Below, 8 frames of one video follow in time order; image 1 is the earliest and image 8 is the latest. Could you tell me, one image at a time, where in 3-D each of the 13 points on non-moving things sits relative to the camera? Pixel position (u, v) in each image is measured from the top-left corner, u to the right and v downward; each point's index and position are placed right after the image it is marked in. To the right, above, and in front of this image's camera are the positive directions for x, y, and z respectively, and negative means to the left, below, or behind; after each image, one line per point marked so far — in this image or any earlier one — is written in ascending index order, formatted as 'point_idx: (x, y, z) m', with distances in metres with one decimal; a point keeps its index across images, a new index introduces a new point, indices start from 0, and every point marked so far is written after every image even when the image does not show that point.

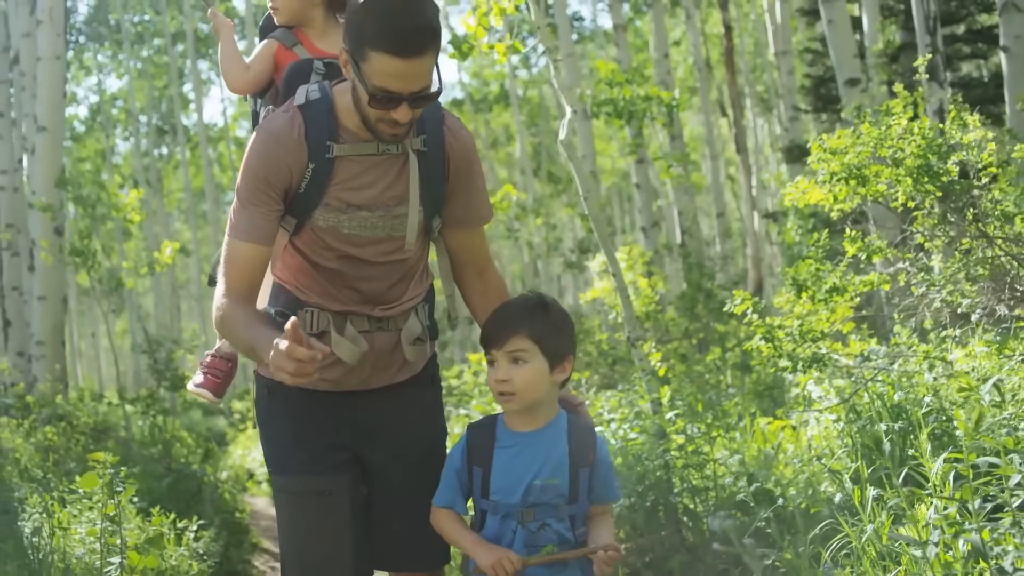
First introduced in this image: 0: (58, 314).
0: (-4.9, -0.3, +13.0) m
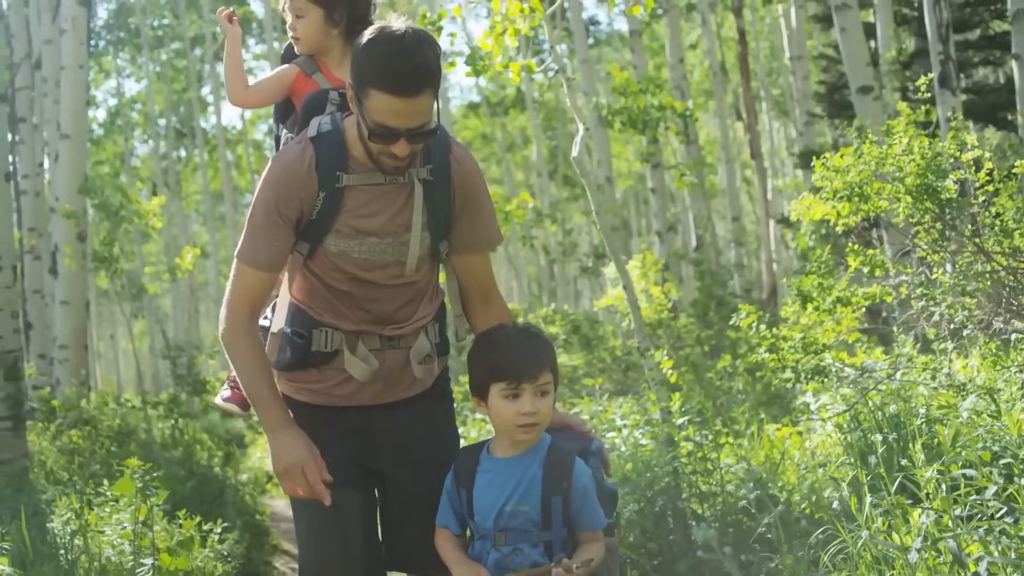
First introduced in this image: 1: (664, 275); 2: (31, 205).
0: (-4.8, -0.3, +13.2) m
1: (+1.6, +0.1, +12.3) m
2: (-6.5, +1.2, +16.2) m
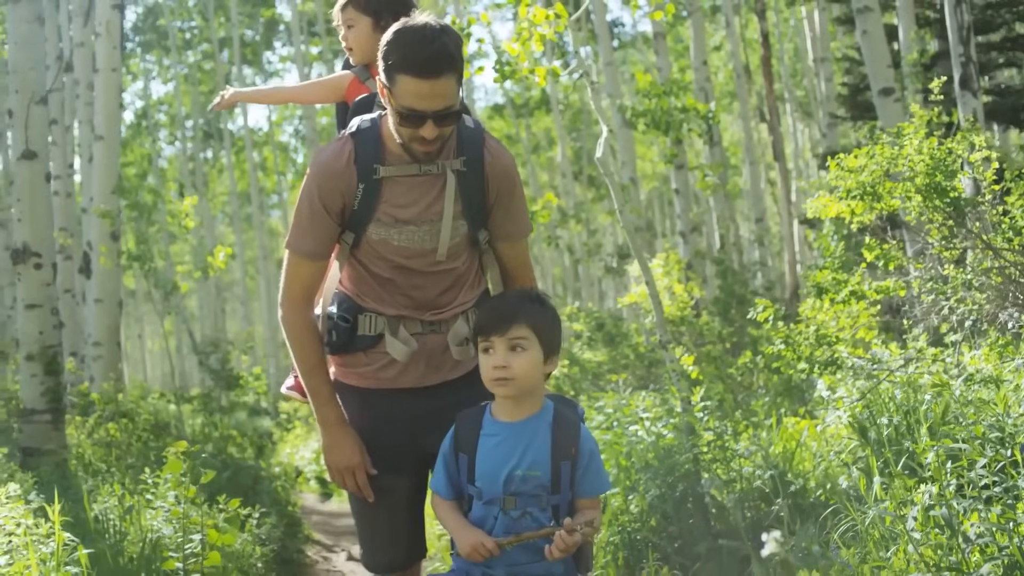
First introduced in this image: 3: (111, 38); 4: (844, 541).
0: (-4.5, -0.3, +13.5) m
1: (+1.8, +0.1, +12.5) m
2: (-6.1, +1.2, +16.5) m
3: (-4.2, +2.7, +12.7) m
4: (+1.1, -0.8, +4.0) m
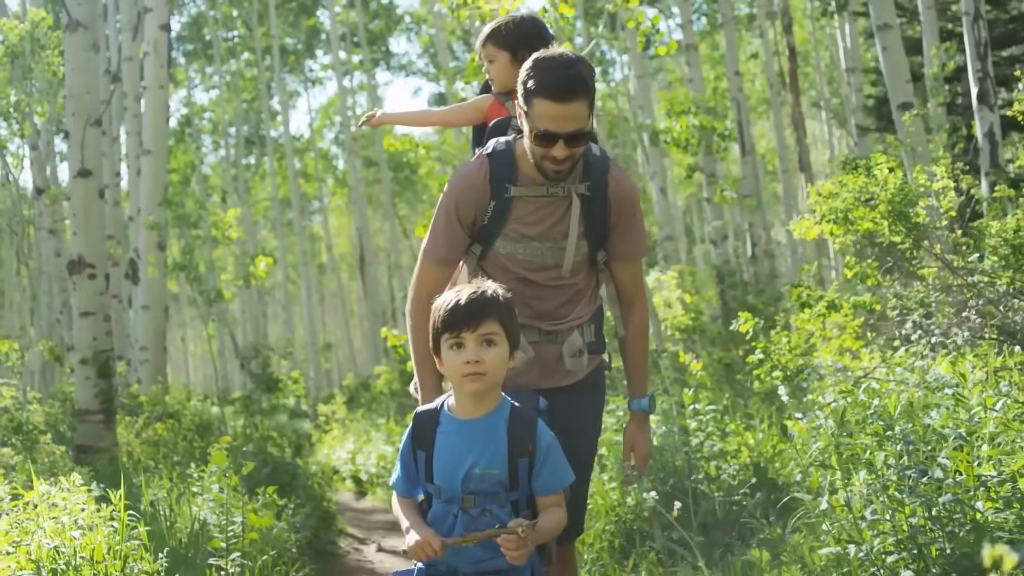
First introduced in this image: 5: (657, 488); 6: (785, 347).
0: (-4.2, -0.4, +14.3) m
1: (+2.1, 0.0, +13.1) m
2: (-5.7, +1.1, +17.4) m
3: (-3.9, +2.6, +13.5) m
4: (+1.1, -0.9, +4.6) m
5: (+0.7, -1.0, +6.0) m
6: (+1.5, -0.3, +6.5) m
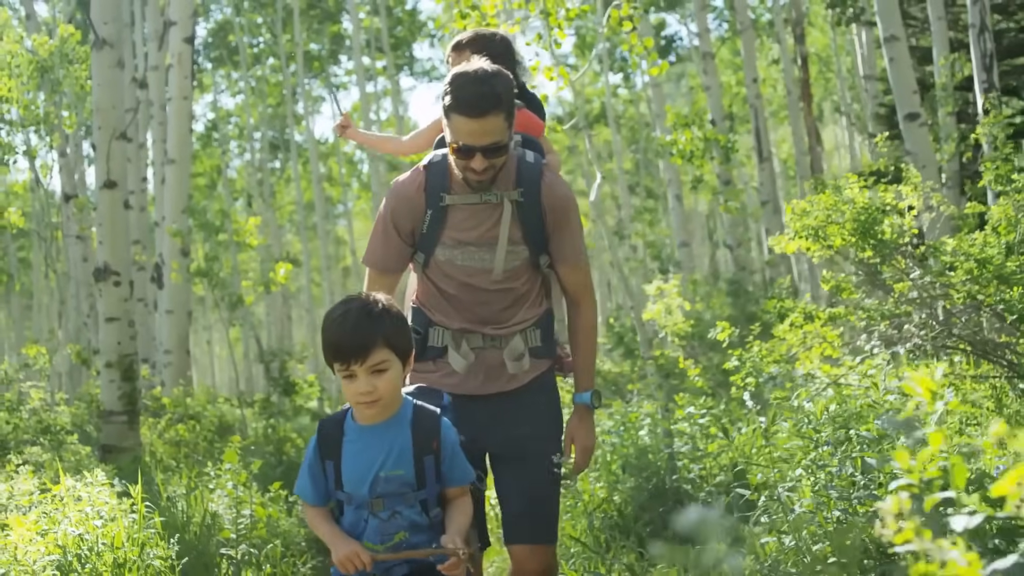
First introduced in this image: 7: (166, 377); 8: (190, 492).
0: (-4.0, -0.5, +14.8) m
1: (+2.2, 0.0, +13.5) m
2: (-5.5, +1.0, +17.9) m
3: (-3.8, +2.5, +14.0) m
4: (+1.0, -1.0, +5.0) m
5: (+0.7, -1.1, +6.4) m
6: (+1.5, -0.4, +6.9) m
7: (-4.3, -1.1, +14.8) m
8: (-1.8, -1.1, +6.7) m
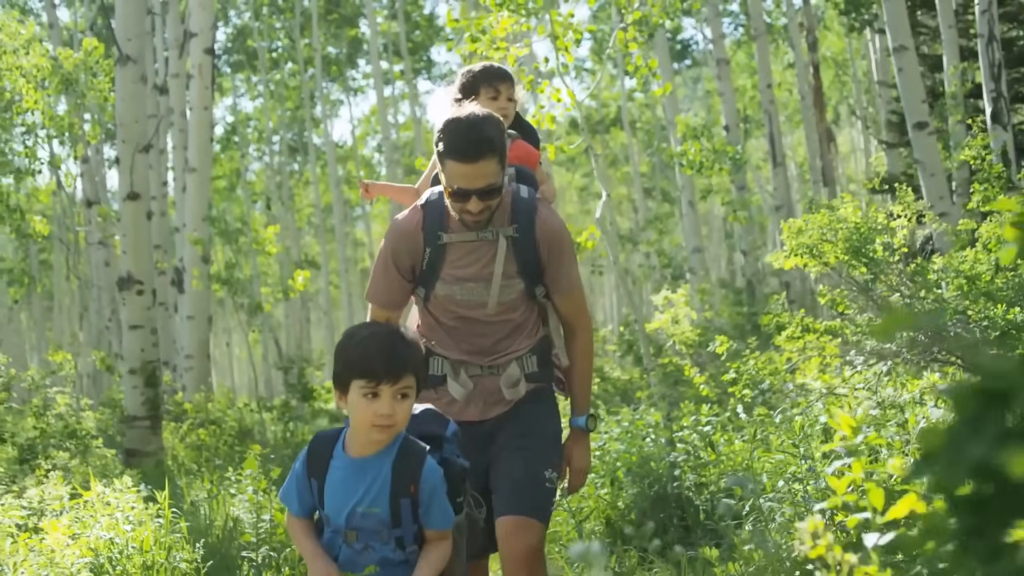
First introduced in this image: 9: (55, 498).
0: (-3.9, -0.6, +15.1) m
1: (+2.3, -0.1, +13.7) m
2: (-5.3, +0.9, +18.3) m
3: (-3.7, +2.4, +14.3) m
4: (+1.0, -1.0, +5.2) m
5: (+0.7, -1.1, +6.6) m
6: (+1.5, -0.5, +7.2) m
7: (-4.1, -1.2, +15.1) m
8: (-1.8, -1.2, +7.0) m
9: (-2.5, -1.2, +6.6) m
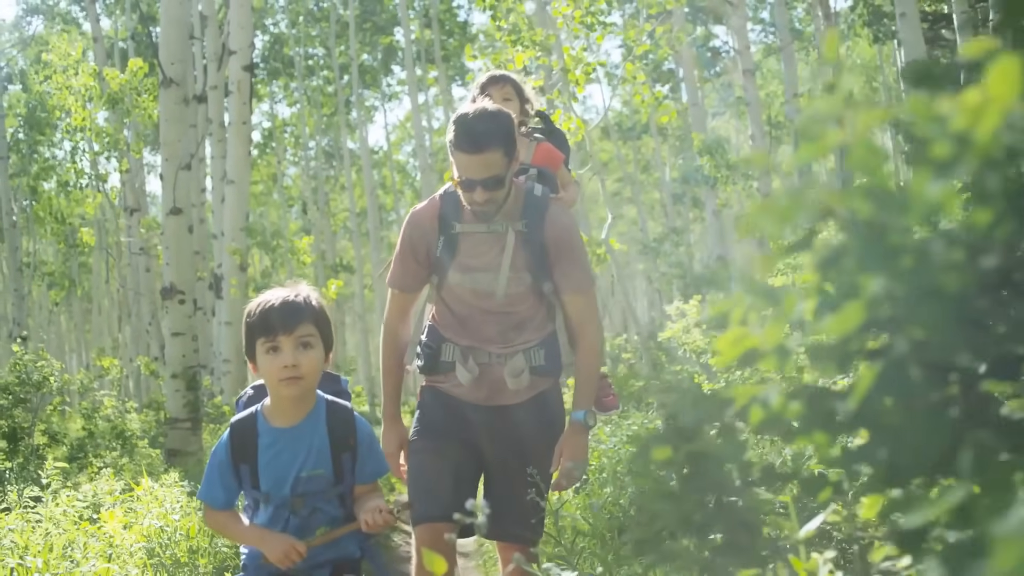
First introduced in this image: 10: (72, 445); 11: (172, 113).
0: (-3.6, -0.7, +15.9) m
1: (+2.6, -0.3, +14.3) m
2: (-4.9, +0.8, +19.0) m
3: (-3.4, +2.3, +15.1) m
4: (+1.1, -1.1, +5.8) m
5: (+0.8, -1.2, +7.2) m
6: (+1.6, -0.6, +7.8) m
7: (-3.8, -1.3, +15.9) m
8: (-1.7, -1.3, +7.7) m
9: (-2.5, -1.2, +7.3) m
10: (-4.1, -1.5, +11.2) m
11: (-3.1, +1.6, +11.1) m
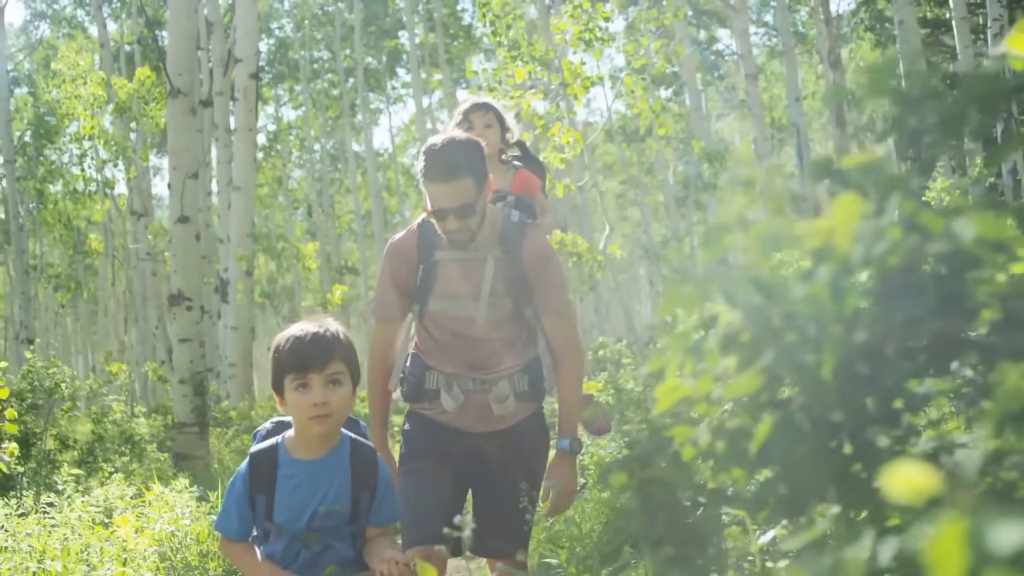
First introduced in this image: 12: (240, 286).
0: (-3.5, -0.7, +16.1) m
1: (+2.6, -0.3, +14.5) m
2: (-4.9, +0.8, +19.3) m
3: (-3.3, +2.2, +15.3) m
4: (+1.0, -1.2, +6.0) m
5: (+0.8, -1.3, +7.4) m
6: (+1.6, -0.6, +8.0) m
7: (-3.8, -1.4, +16.1) m
8: (-1.7, -1.4, +7.9) m
9: (-2.5, -1.3, +7.6) m
10: (-4.1, -1.5, +11.4) m
11: (-3.1, +1.5, +11.3) m
12: (-3.6, 0.0, +15.9) m
